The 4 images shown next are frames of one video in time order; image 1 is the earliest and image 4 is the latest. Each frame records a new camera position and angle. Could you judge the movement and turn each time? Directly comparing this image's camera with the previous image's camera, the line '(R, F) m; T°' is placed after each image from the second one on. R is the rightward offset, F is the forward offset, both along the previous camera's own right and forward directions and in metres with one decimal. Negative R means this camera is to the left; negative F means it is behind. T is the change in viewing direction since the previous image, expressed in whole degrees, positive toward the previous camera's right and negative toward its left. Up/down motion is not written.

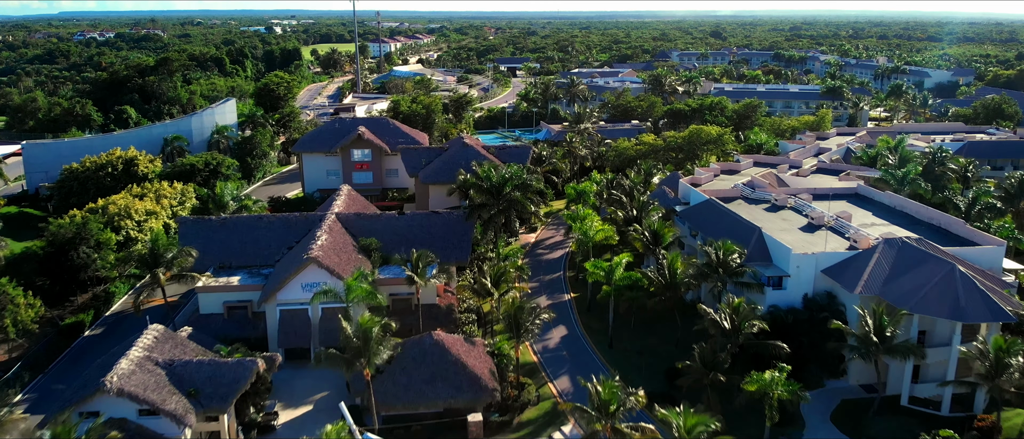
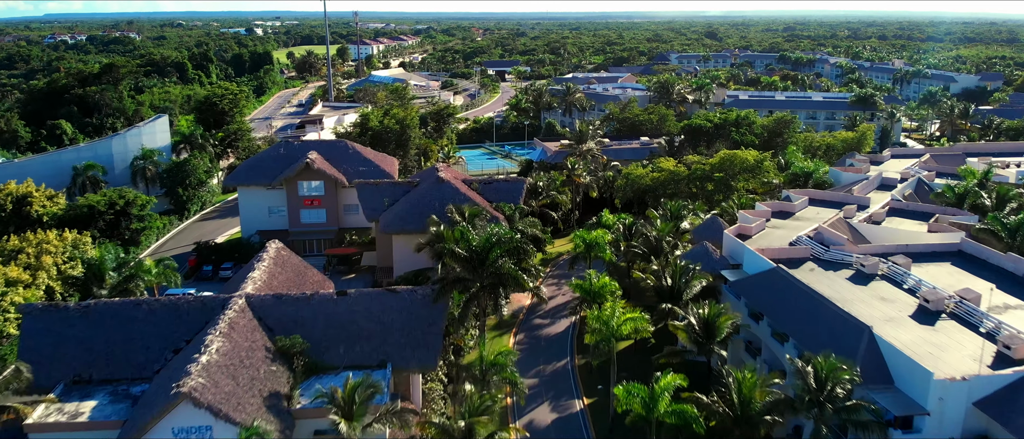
(+0.1, +11.2) m; +1°
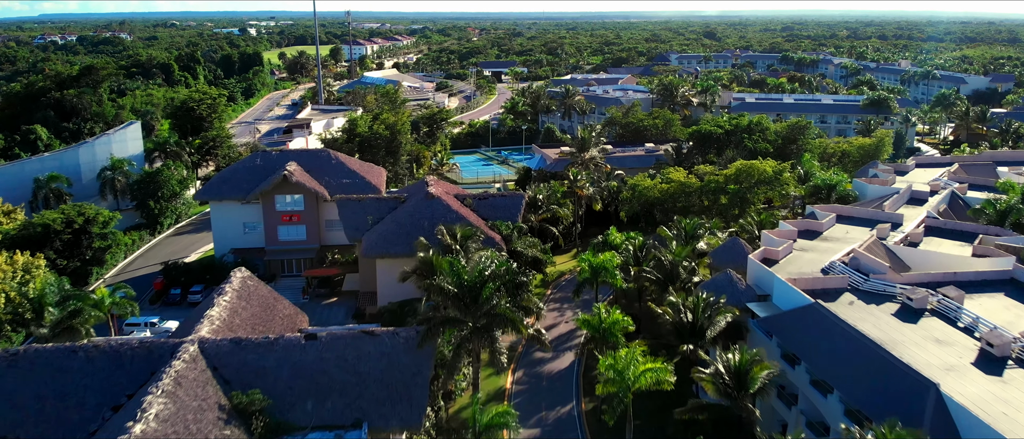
(0.0, +3.7) m; 0°
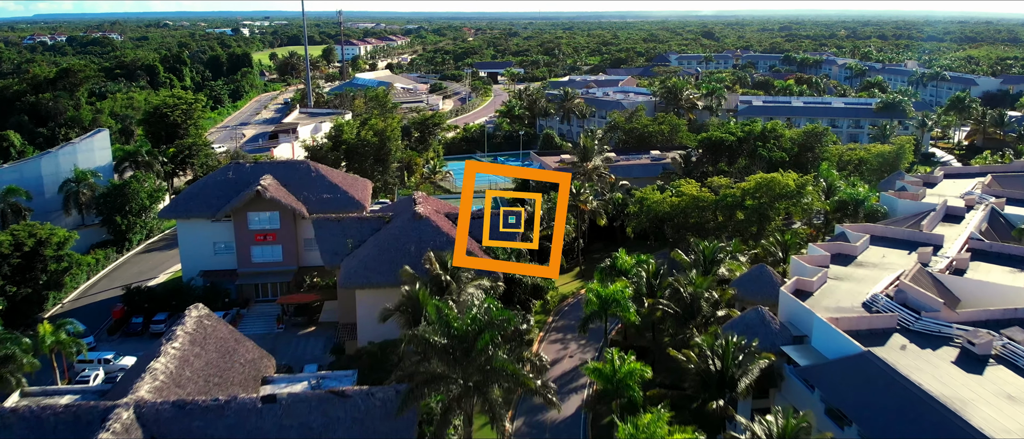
(0.0, +3.7) m; 0°
